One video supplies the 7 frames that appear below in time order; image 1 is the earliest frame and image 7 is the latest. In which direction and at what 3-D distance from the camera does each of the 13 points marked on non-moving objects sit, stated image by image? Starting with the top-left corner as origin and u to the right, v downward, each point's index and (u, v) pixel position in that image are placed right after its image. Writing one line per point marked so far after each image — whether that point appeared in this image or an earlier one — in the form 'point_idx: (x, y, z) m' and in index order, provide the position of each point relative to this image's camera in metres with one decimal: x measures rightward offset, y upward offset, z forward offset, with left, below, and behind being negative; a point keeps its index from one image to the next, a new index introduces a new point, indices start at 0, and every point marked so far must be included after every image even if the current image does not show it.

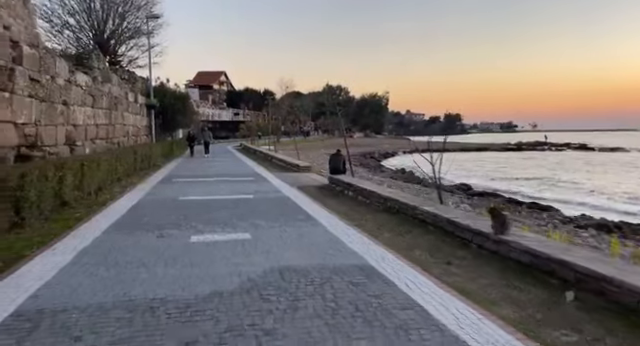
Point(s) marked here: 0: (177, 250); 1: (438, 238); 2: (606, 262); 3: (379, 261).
0: (-2.0, -1.0, +6.0) m
1: (+1.8, -1.0, +6.6) m
2: (+2.8, -0.9, +4.2) m
3: (+0.7, -1.1, +5.4) m
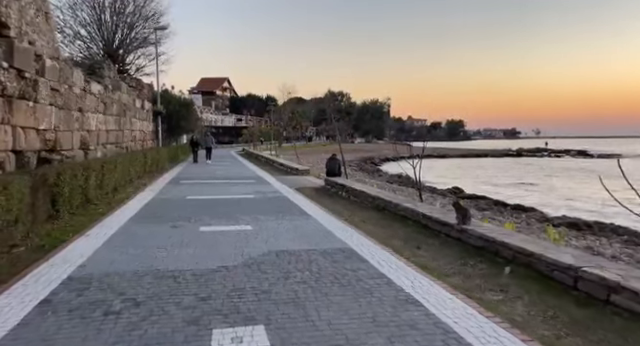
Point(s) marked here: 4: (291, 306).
0: (-2.1, -1.0, +7.0) m
1: (+1.7, -1.0, +7.6) m
2: (+2.6, -0.9, +5.2) m
3: (+0.6, -1.1, +6.4) m
4: (-0.3, -1.2, +4.0) m
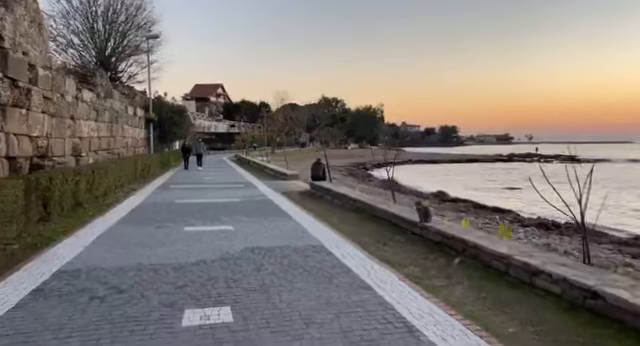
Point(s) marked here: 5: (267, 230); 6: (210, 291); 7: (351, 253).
0: (-2.6, -1.1, +7.5) m
1: (+1.2, -1.0, +8.1) m
2: (+2.2, -0.9, +5.8) m
3: (+0.2, -1.1, +7.0) m
4: (-0.7, -1.3, +4.6) m
5: (-1.0, -1.1, +8.1) m
6: (-1.2, -1.3, +4.6) m
7: (+0.5, -1.2, +6.3) m
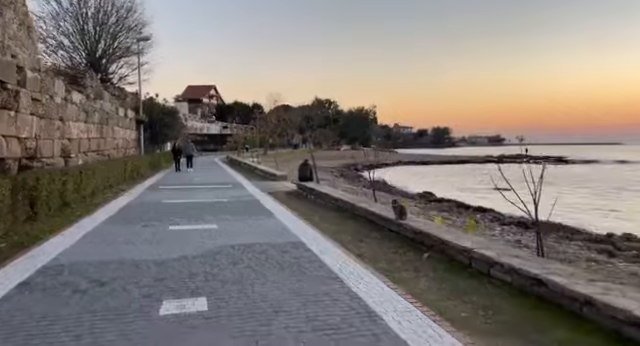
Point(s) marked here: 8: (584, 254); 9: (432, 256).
0: (-2.9, -1.1, +7.7) m
1: (+0.8, -1.0, +8.4) m
2: (+1.9, -0.9, +6.1) m
3: (-0.2, -1.1, +7.2) m
4: (-1.0, -1.2, +4.8) m
5: (-1.4, -1.1, +8.4) m
6: (-1.5, -1.2, +4.9) m
7: (+0.1, -1.2, +6.6) m
8: (+4.7, -1.5, +7.8) m
9: (+1.5, -1.1, +5.9) m
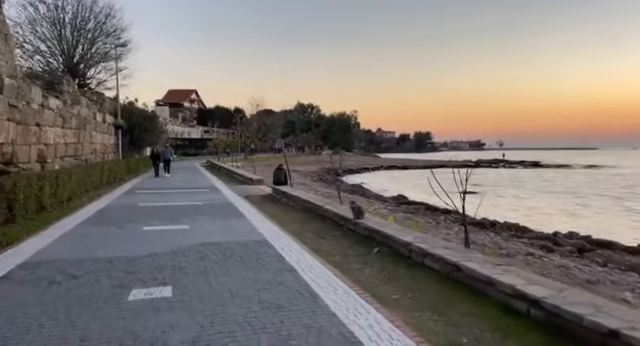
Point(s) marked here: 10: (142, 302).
0: (-3.6, -1.2, +8.2) m
1: (+0.1, -1.1, +9.1) m
2: (+1.3, -0.9, +6.8) m
3: (-0.8, -1.2, +7.8) m
4: (-1.5, -1.3, +5.4) m
5: (-2.1, -1.1, +8.9) m
6: (-2.1, -1.3, +5.4) m
7: (-0.5, -1.2, +7.2) m
8: (+4.1, -1.5, +8.5) m
9: (+0.9, -1.2, +6.6) m
10: (-1.8, -1.3, +4.4) m
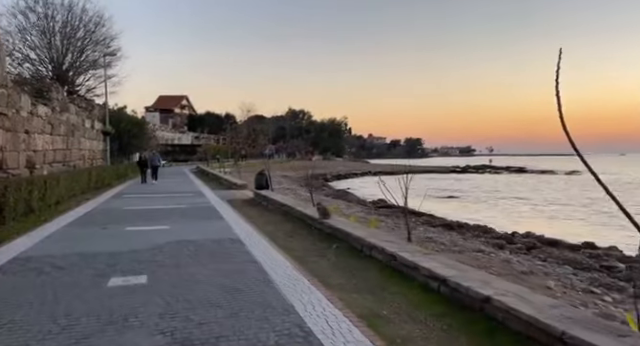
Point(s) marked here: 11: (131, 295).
0: (-4.2, -1.3, +8.9) m
1: (-0.5, -1.2, +9.8) m
2: (+0.7, -1.0, +7.6) m
3: (-1.5, -1.3, +8.5) m
4: (-2.1, -1.3, +6.1) m
5: (-2.7, -1.2, +9.6) m
6: (-2.6, -1.3, +6.1) m
7: (-1.1, -1.3, +7.9) m
8: (+3.4, -1.6, +9.3) m
9: (+0.3, -1.2, +7.3) m
10: (-2.4, -1.3, +5.1) m
11: (-2.1, -1.3, +4.7) m
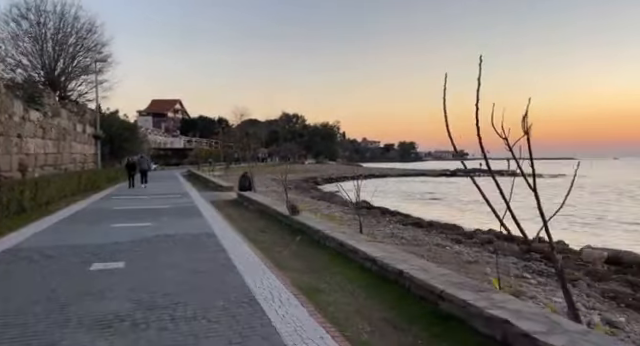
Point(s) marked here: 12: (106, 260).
0: (-4.9, -1.3, +9.6) m
1: (-1.2, -1.2, +10.6) m
2: (0.0, -1.0, +8.4) m
3: (-2.1, -1.3, +9.3) m
4: (-2.7, -1.3, +6.9) m
5: (-3.4, -1.3, +10.4) m
6: (-3.3, -1.3, +6.8) m
7: (-1.8, -1.3, +8.7) m
8: (+2.7, -1.6, +10.2) m
9: (-0.3, -1.2, +8.1) m
10: (-3.0, -1.3, +5.8) m
11: (-2.7, -1.3, +5.5) m
12: (-3.2, -1.3, +6.5) m
